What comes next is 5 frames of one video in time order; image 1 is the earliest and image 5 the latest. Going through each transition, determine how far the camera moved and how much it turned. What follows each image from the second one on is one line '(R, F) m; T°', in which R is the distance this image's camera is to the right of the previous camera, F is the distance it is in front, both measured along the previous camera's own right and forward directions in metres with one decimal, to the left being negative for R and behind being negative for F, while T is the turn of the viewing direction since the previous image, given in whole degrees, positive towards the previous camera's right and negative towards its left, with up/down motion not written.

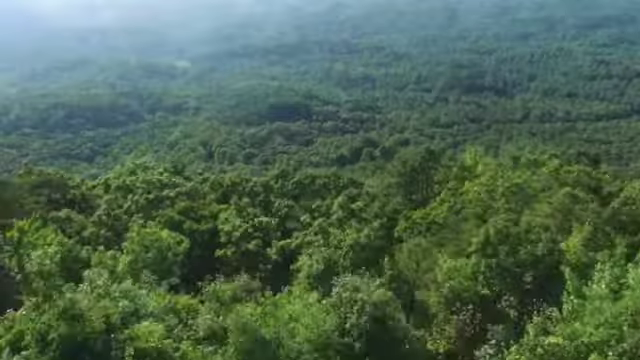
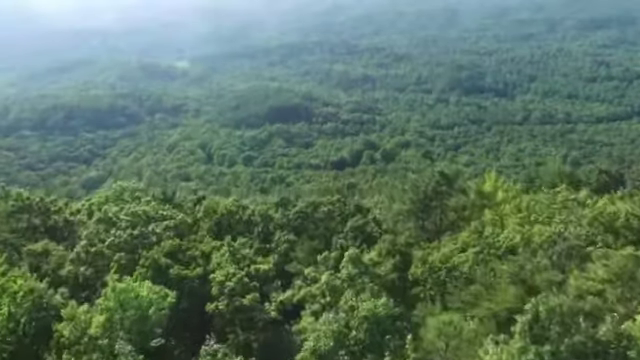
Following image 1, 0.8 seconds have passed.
(0.0, +0.7) m; 0°
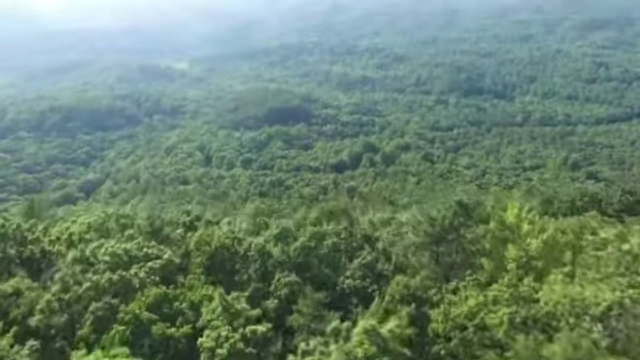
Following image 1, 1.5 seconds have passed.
(0.0, +0.7) m; 0°
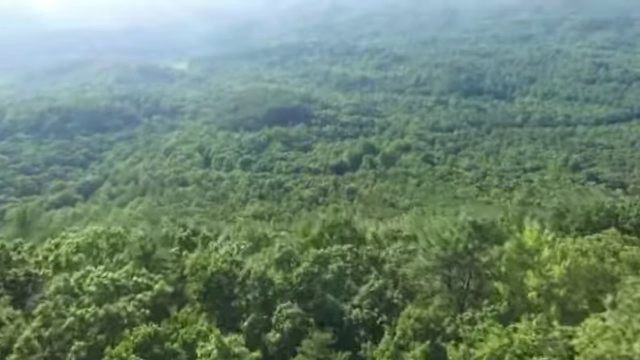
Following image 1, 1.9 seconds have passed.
(0.0, +0.4) m; 0°
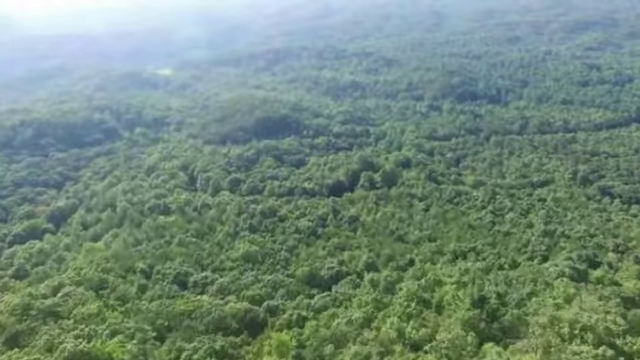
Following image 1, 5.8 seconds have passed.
(-0.6, +6.5) m; +1°
